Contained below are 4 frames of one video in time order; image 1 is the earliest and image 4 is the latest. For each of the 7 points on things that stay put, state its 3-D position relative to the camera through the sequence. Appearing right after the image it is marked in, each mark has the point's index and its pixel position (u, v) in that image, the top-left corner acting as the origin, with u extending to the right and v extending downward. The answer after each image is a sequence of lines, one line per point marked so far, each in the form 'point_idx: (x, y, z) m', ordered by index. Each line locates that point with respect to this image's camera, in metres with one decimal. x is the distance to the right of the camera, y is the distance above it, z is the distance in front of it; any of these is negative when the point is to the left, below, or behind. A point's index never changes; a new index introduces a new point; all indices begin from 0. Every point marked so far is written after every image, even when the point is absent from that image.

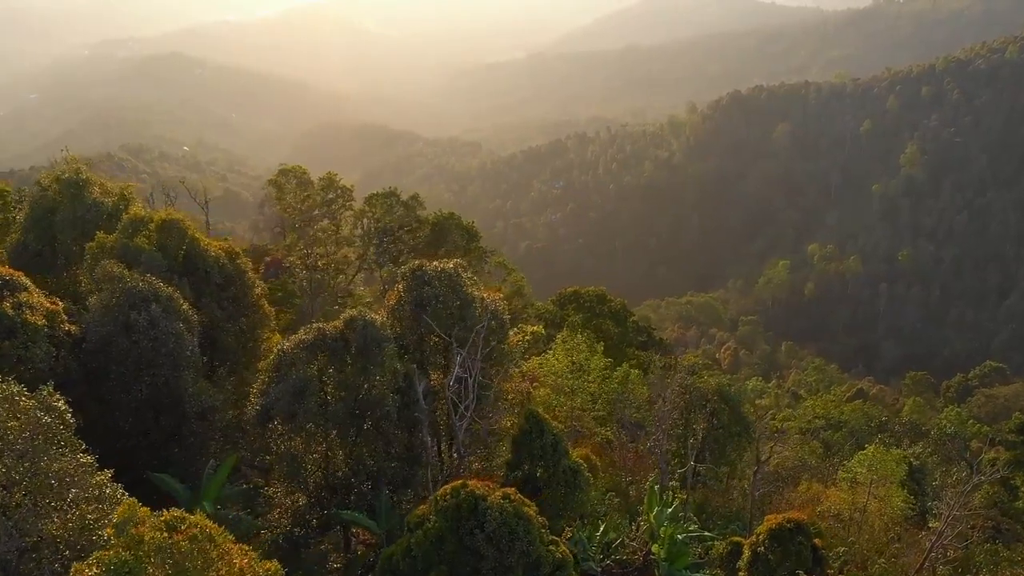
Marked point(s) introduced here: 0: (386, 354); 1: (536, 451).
0: (-1.6, -0.9, +8.8) m
1: (+0.4, -2.5, +10.0) m
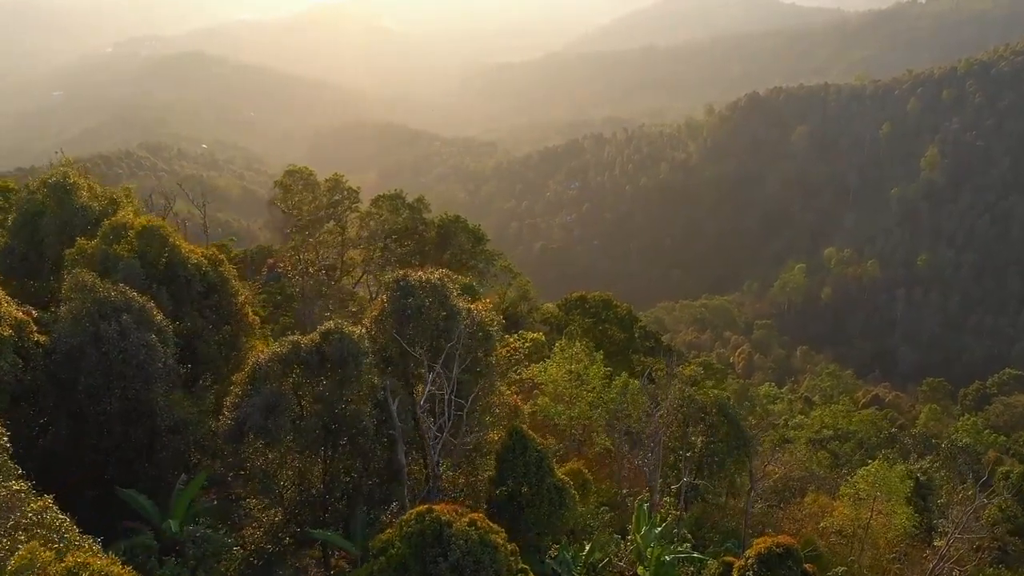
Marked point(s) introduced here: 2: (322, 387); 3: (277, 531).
0: (-1.9, -1.0, +8.6) m
1: (+0.1, -2.6, +9.7) m
2: (-2.4, -1.3, +8.4) m
3: (-3.0, -3.1, +8.4) m
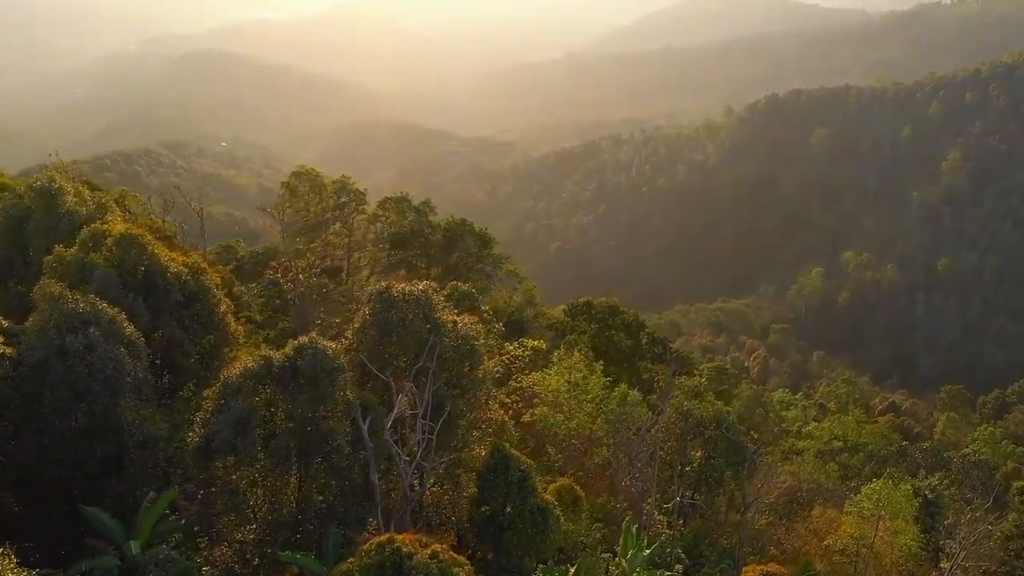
0: (-2.2, -1.2, +8.3) m
1: (-0.2, -2.8, +9.4) m
2: (-2.7, -1.4, +8.2) m
3: (-3.3, -3.2, +8.2) m
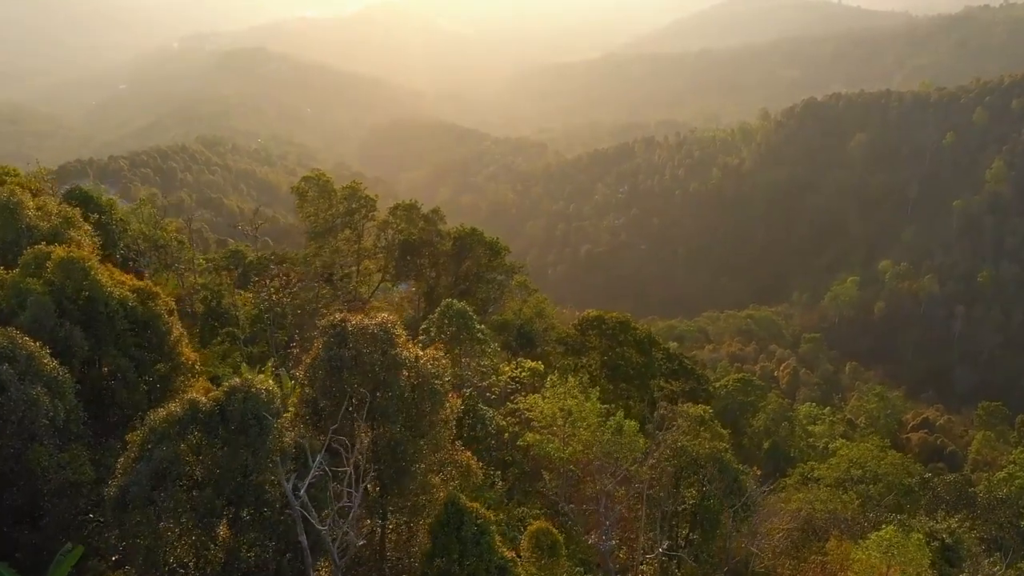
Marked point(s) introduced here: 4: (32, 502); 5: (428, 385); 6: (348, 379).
0: (-2.7, -1.6, +7.7) m
1: (-0.7, -3.3, +8.6) m
2: (-3.3, -1.9, +7.5) m
3: (-3.9, -3.6, +7.6) m
4: (-5.3, -2.4, +7.5) m
5: (-1.2, -1.3, +9.0) m
6: (-2.2, -1.2, +8.6) m
